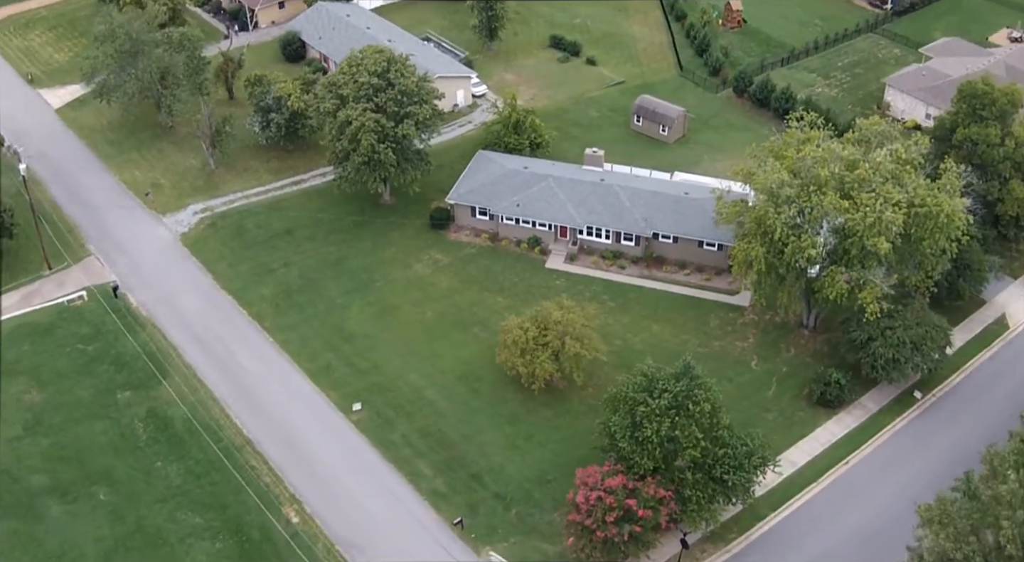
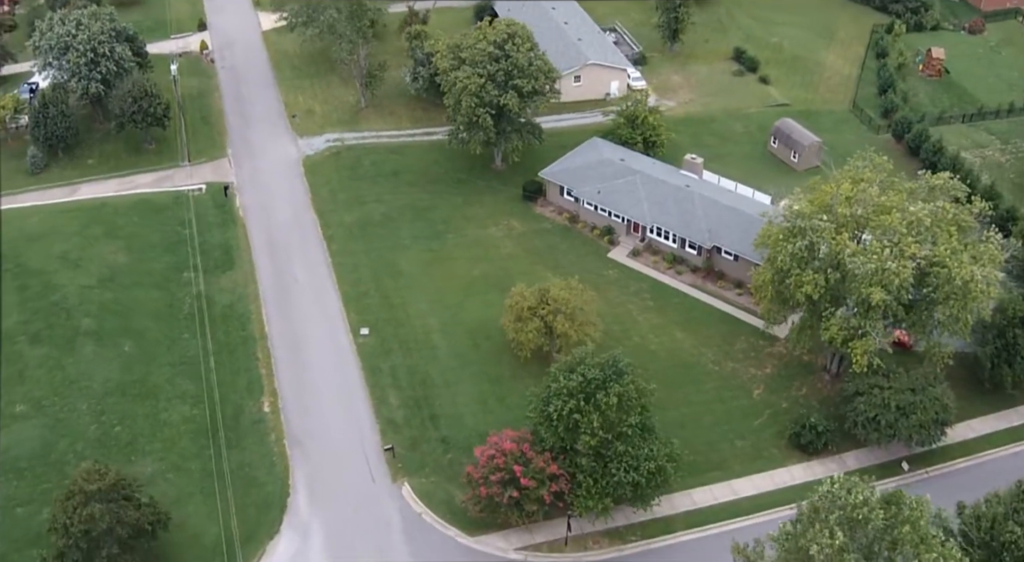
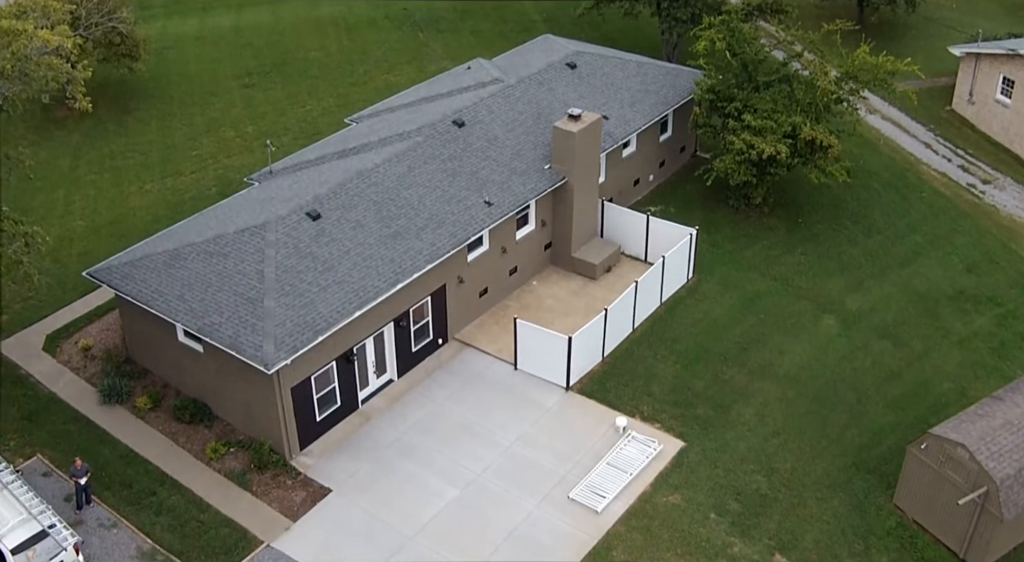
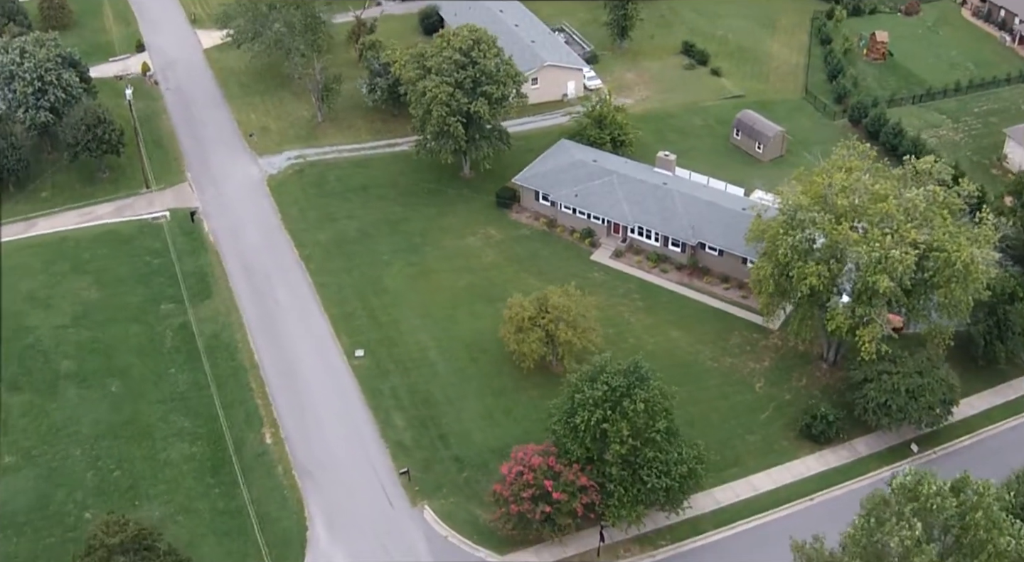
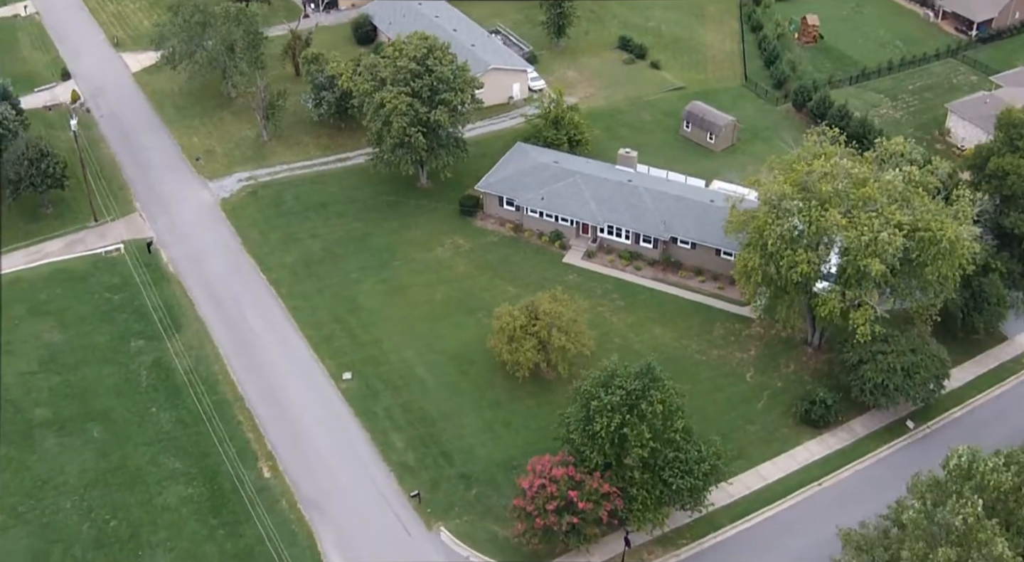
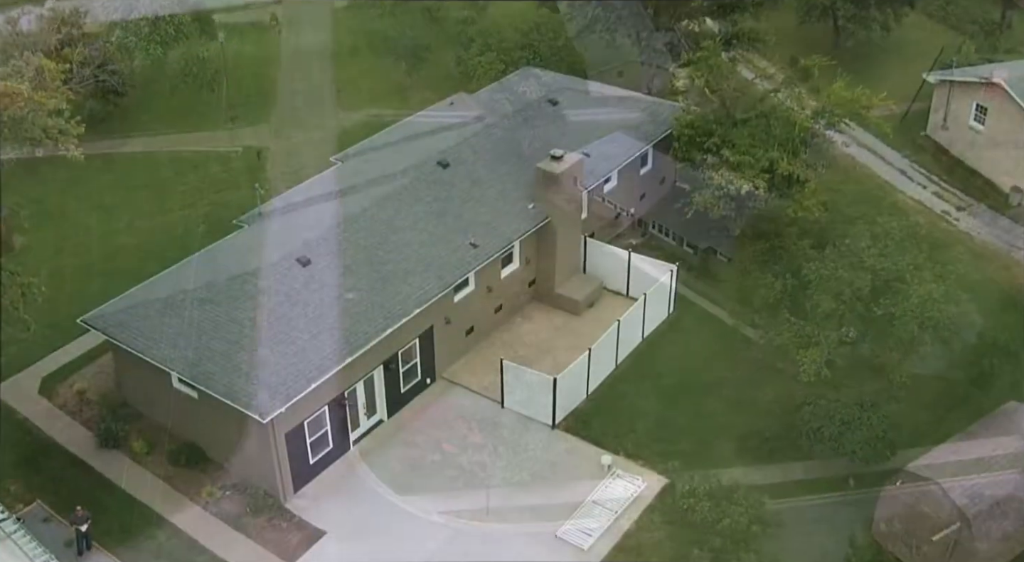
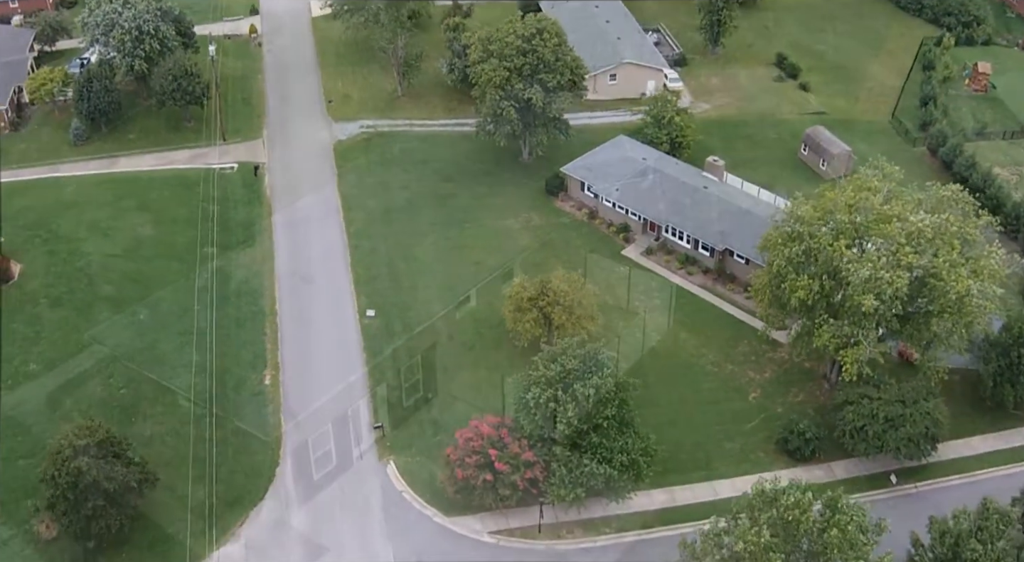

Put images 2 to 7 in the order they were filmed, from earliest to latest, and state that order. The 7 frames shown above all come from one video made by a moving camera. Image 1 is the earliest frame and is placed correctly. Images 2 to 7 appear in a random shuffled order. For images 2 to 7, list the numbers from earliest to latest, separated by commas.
5, 4, 2, 7, 6, 3
